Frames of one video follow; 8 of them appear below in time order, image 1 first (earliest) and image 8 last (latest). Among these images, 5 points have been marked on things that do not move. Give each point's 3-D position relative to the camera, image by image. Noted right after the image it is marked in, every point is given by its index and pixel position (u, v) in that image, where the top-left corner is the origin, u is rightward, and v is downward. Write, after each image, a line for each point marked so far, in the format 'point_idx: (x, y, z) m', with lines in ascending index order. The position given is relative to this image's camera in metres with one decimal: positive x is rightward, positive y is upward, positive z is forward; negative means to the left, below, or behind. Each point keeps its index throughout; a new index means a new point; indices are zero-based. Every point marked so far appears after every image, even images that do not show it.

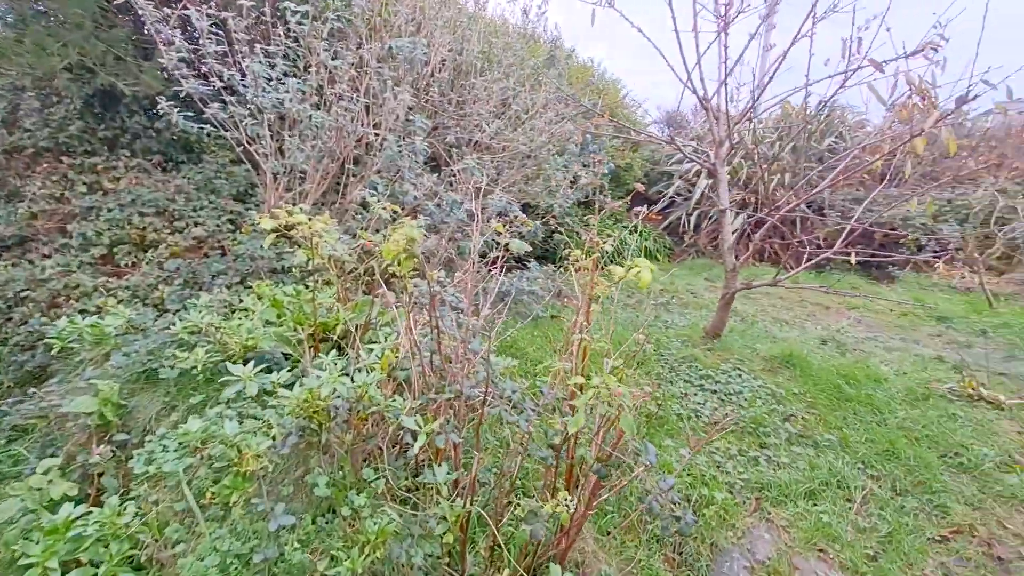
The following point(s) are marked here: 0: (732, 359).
0: (+1.5, -0.5, +3.4) m
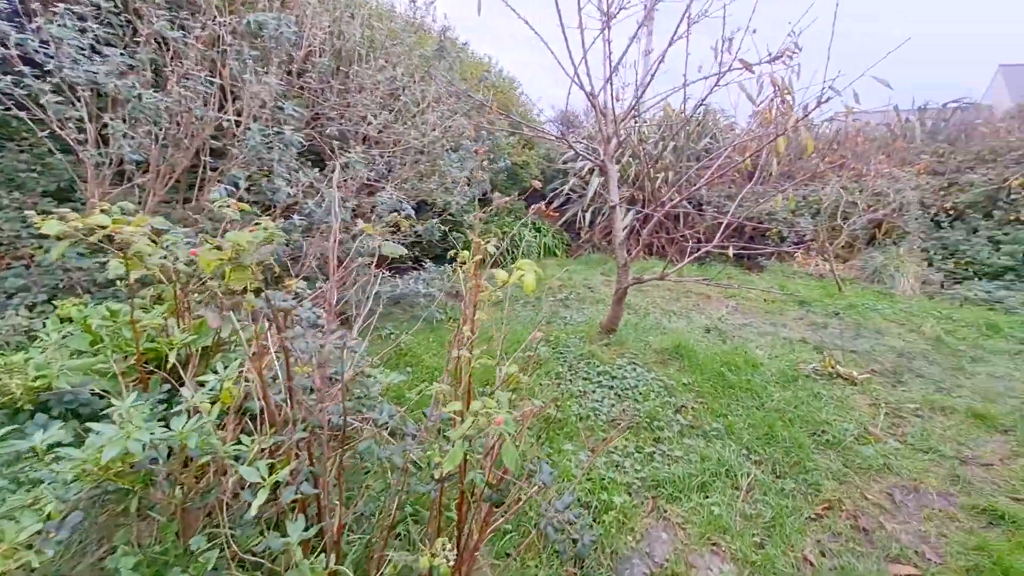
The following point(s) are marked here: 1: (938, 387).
0: (+0.8, -0.5, +3.4) m
1: (+2.7, -0.6, +3.1) m
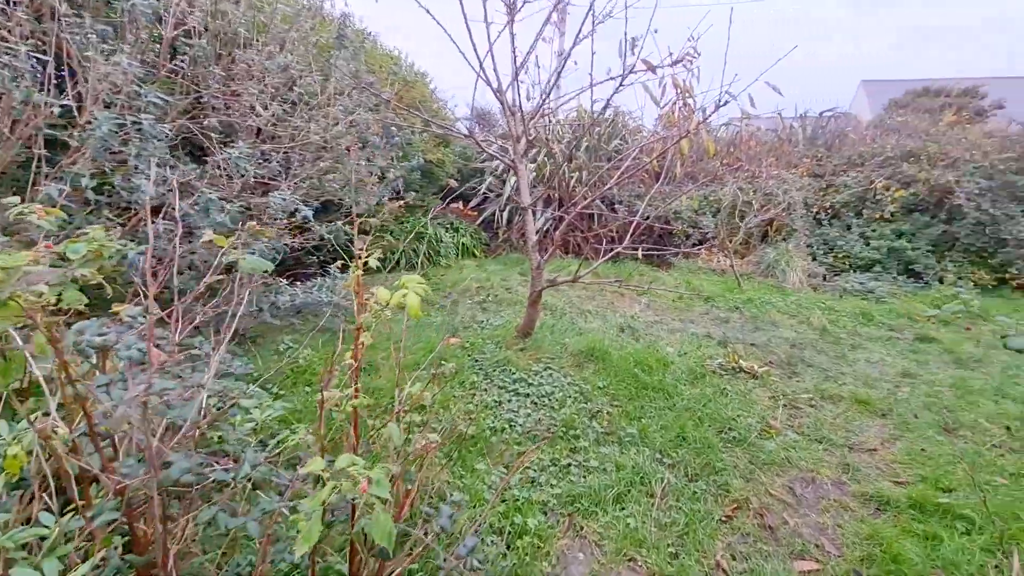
0: (+0.2, -0.5, +3.3) m
1: (+2.2, -0.6, +3.3) m
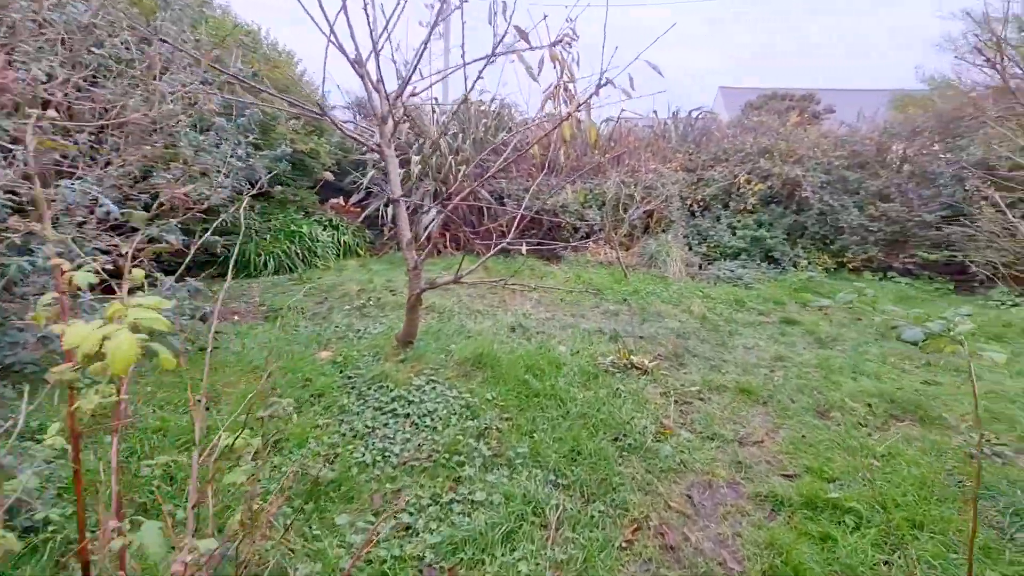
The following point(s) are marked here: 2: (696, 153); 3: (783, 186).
0: (-0.5, -0.5, +3.0) m
1: (+1.4, -0.5, +3.4) m
2: (+3.1, +2.3, +8.2) m
3: (+4.0, +1.5, +7.2) m
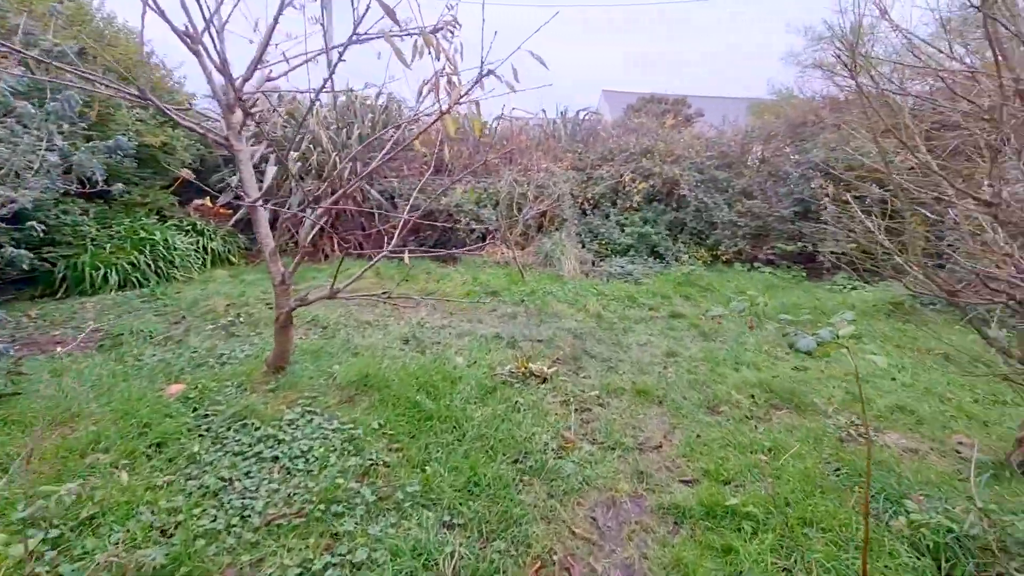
0: (-1.1, -0.6, +2.6) m
1: (+0.7, -0.5, +3.4) m
2: (+1.3, +2.3, +8.4) m
3: (+2.4, +1.6, +7.6) m
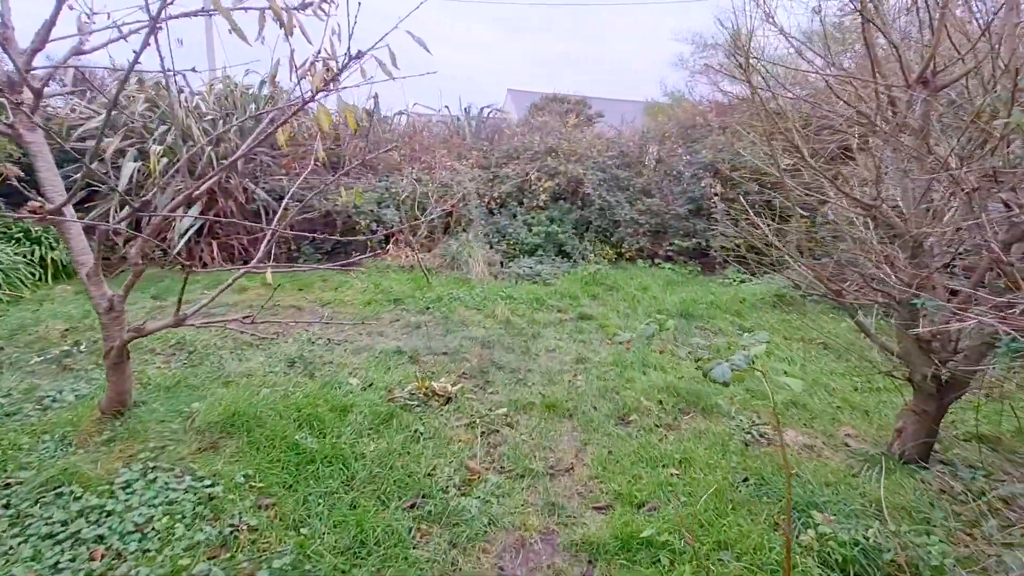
0: (-1.6, -0.7, +2.1) m
1: (0.0, -0.6, +3.2) m
2: (-0.4, +2.3, +8.2) m
3: (+0.9, +1.6, +7.6) m
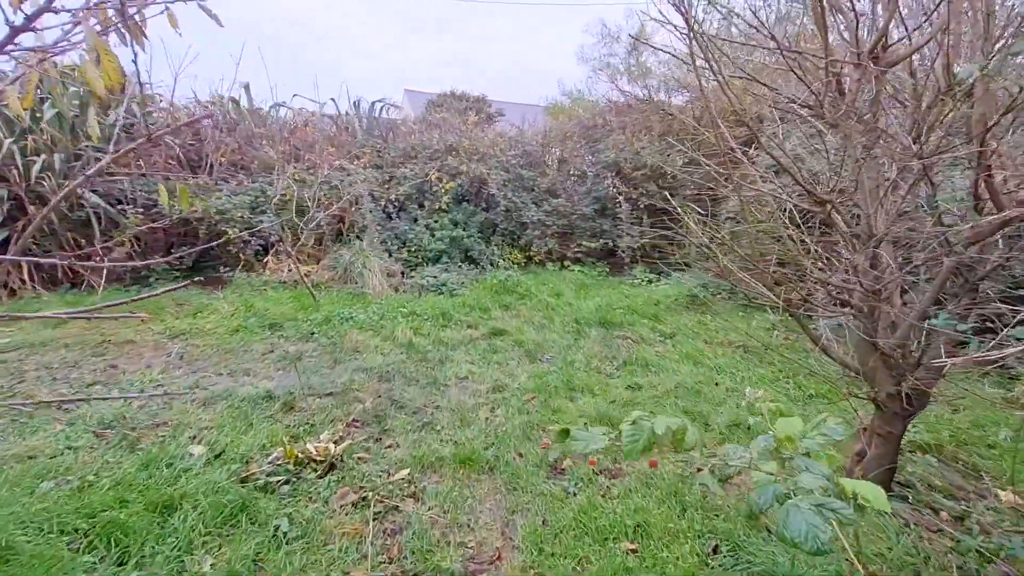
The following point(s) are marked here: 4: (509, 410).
0: (-1.9, -0.9, +1.2) m
1: (-0.5, -0.7, +2.6) m
2: (-2.0, +2.1, +7.4) m
3: (-0.6, +1.5, +7.1) m
4: (0.0, -0.7, +2.7) m
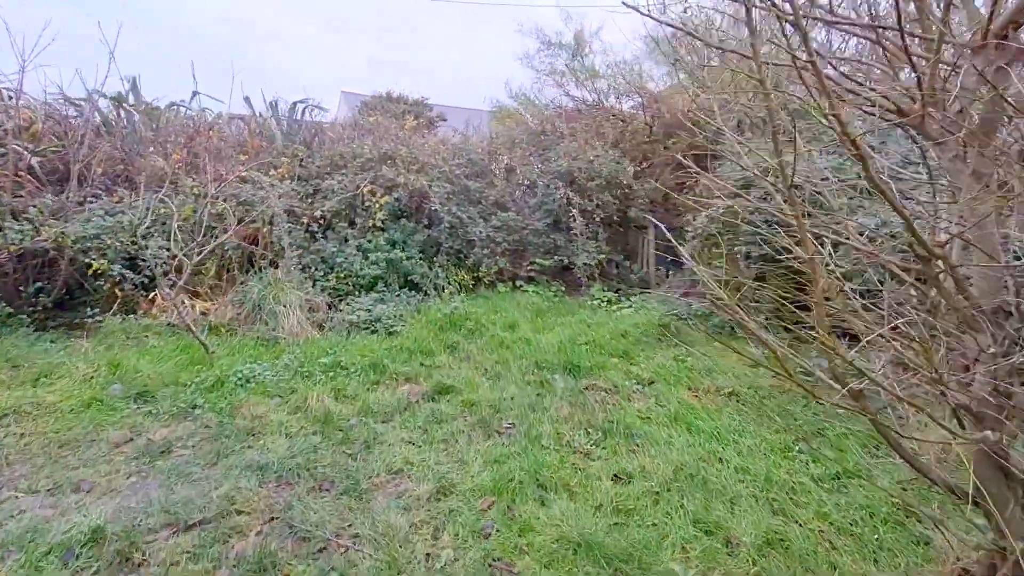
0: (-1.9, -1.2, +0.2) m
1: (-0.6, -1.0, +1.7) m
2: (-2.7, +1.7, +6.4) m
3: (-1.3, +1.2, +6.2) m
4: (-0.2, -1.0, +1.9) m
